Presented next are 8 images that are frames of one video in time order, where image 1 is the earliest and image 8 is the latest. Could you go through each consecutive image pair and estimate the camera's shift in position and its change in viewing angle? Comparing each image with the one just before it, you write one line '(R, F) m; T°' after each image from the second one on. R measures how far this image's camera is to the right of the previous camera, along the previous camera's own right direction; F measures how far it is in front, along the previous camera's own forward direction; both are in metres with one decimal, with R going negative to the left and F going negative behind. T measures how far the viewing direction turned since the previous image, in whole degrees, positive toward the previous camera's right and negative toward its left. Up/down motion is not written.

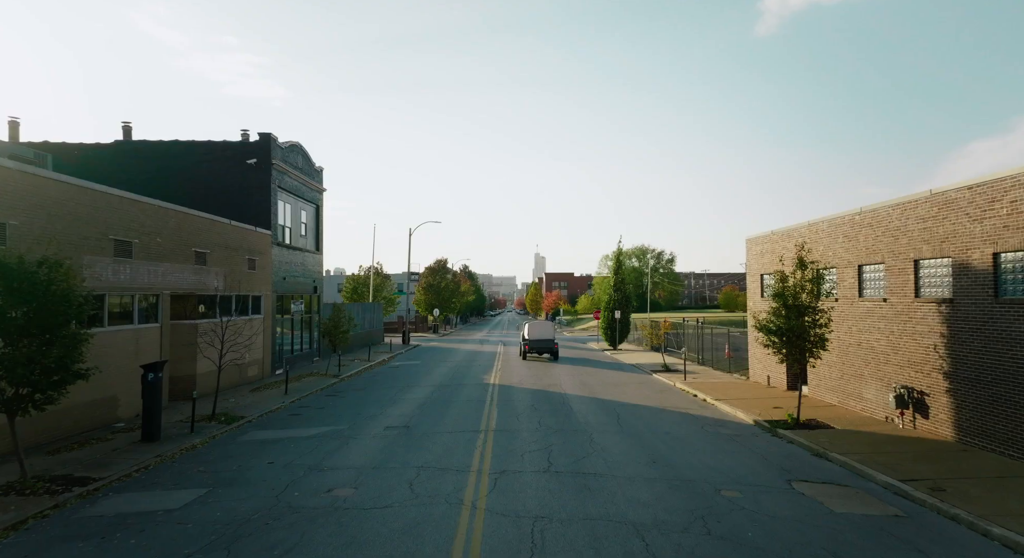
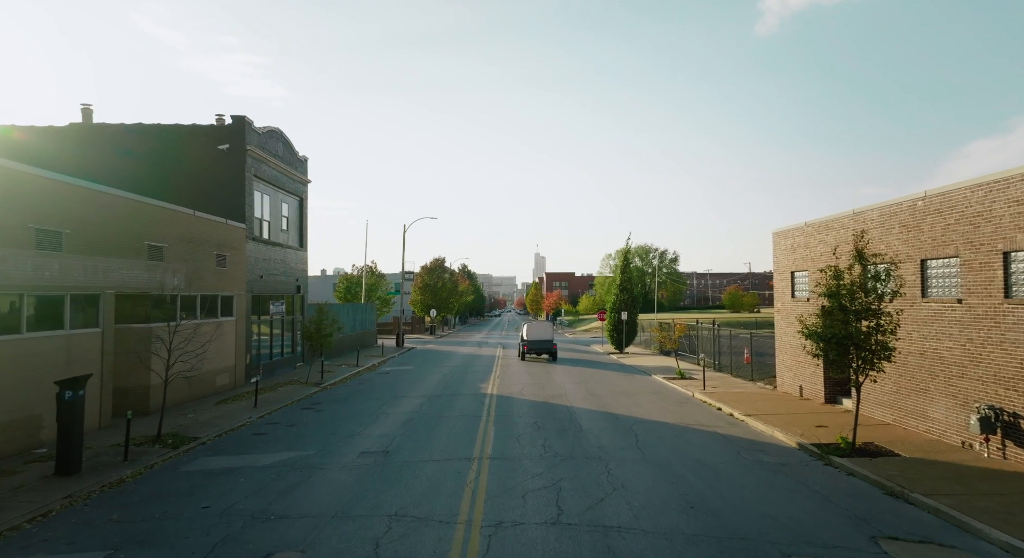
(0.0, +2.2) m; 0°
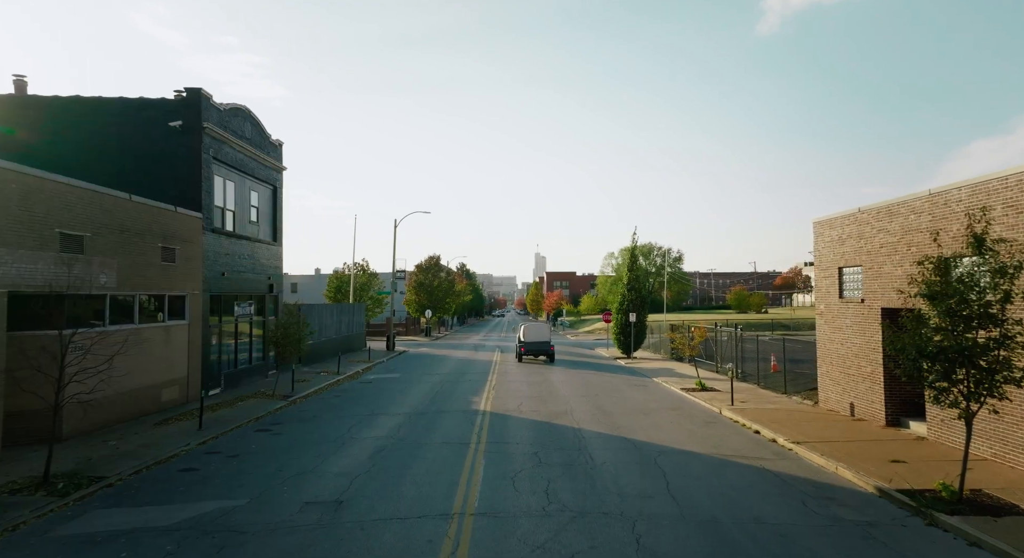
(+0.1, +2.8) m; 0°
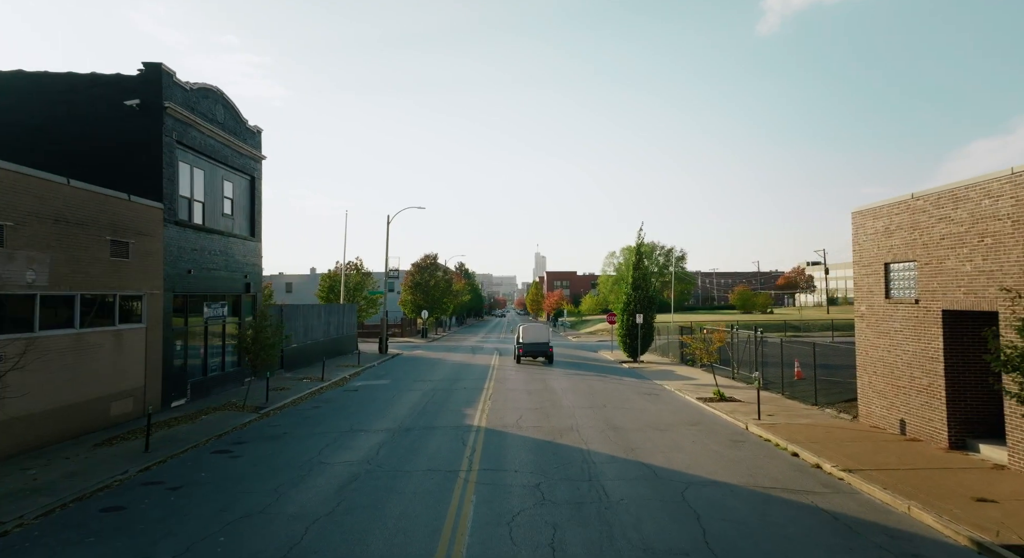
(+0.1, +2.0) m; 0°
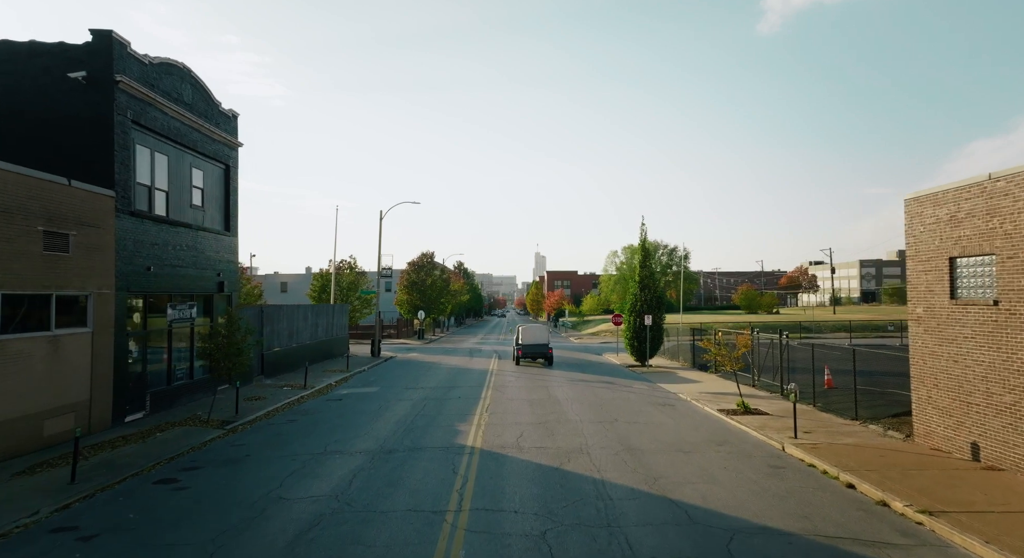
(0.0, +2.0) m; 0°
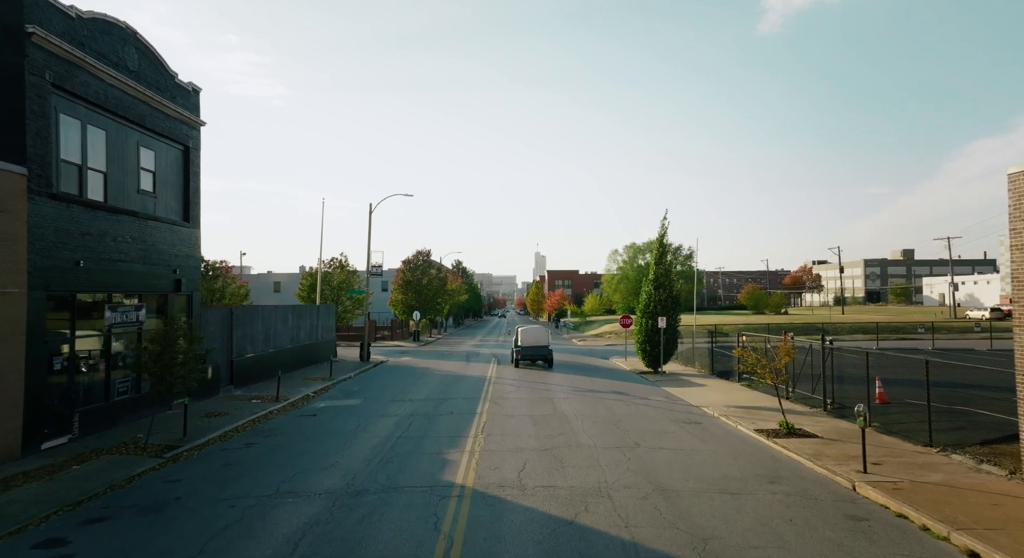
(0.0, +2.6) m; 0°
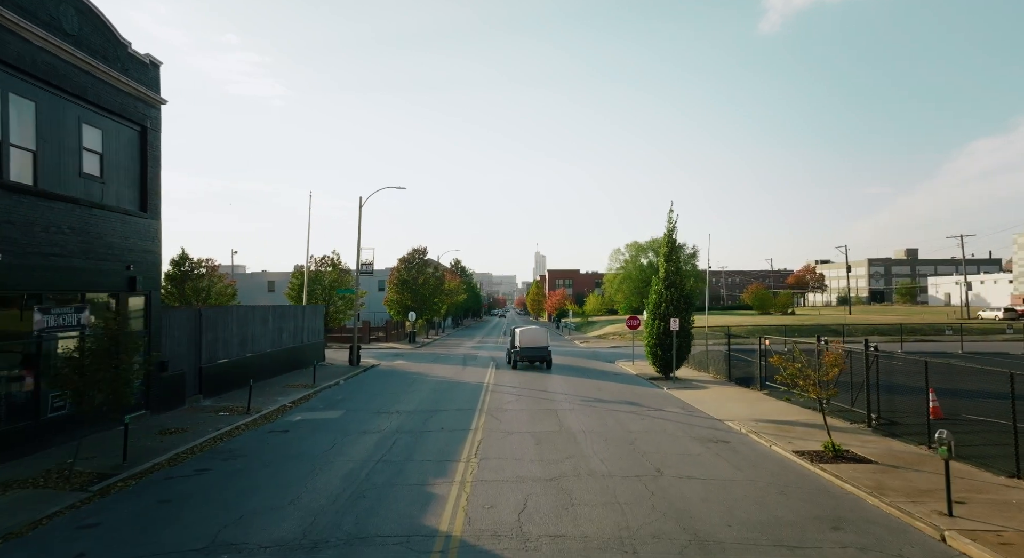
(0.0, +2.1) m; 0°
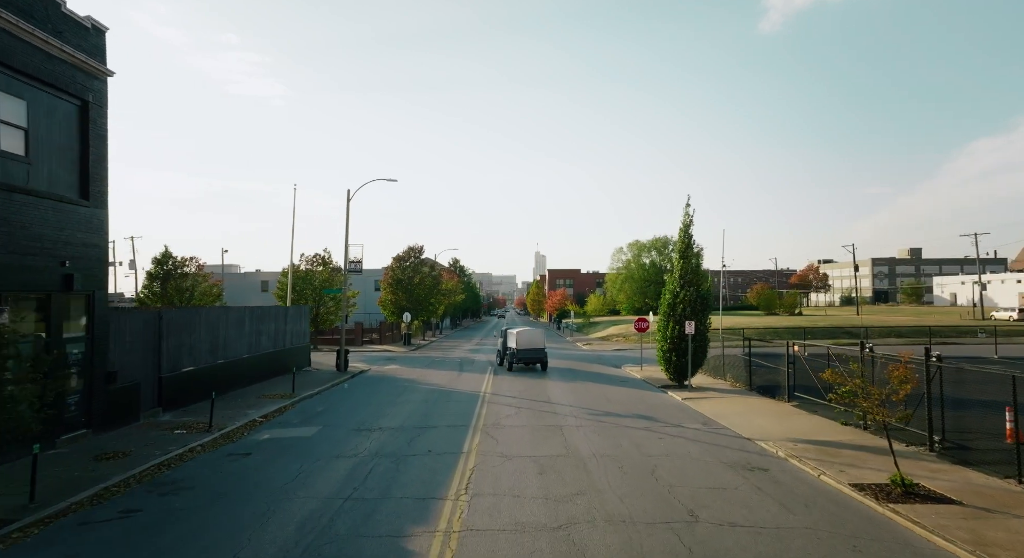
(0.0, +2.2) m; 0°
